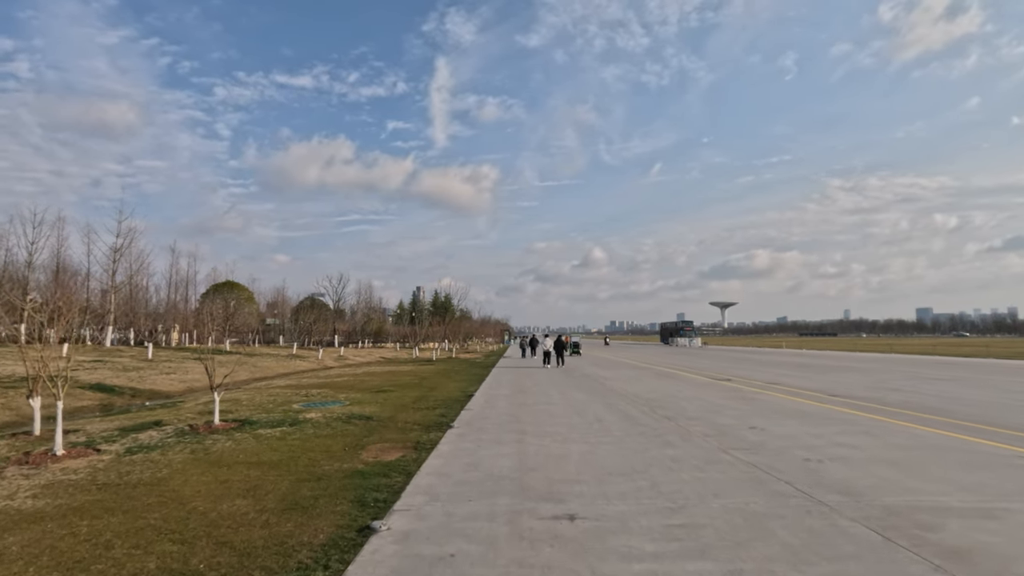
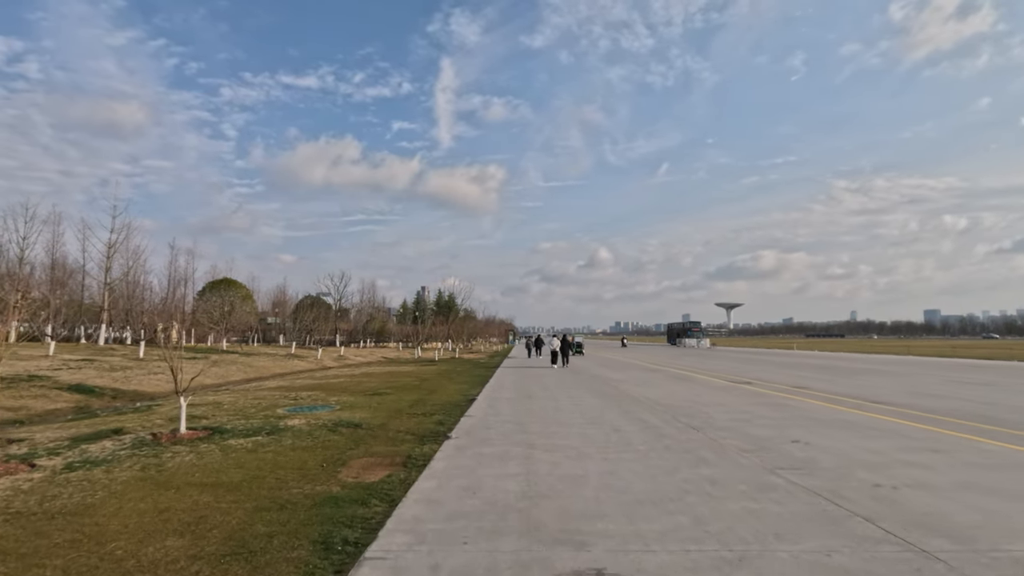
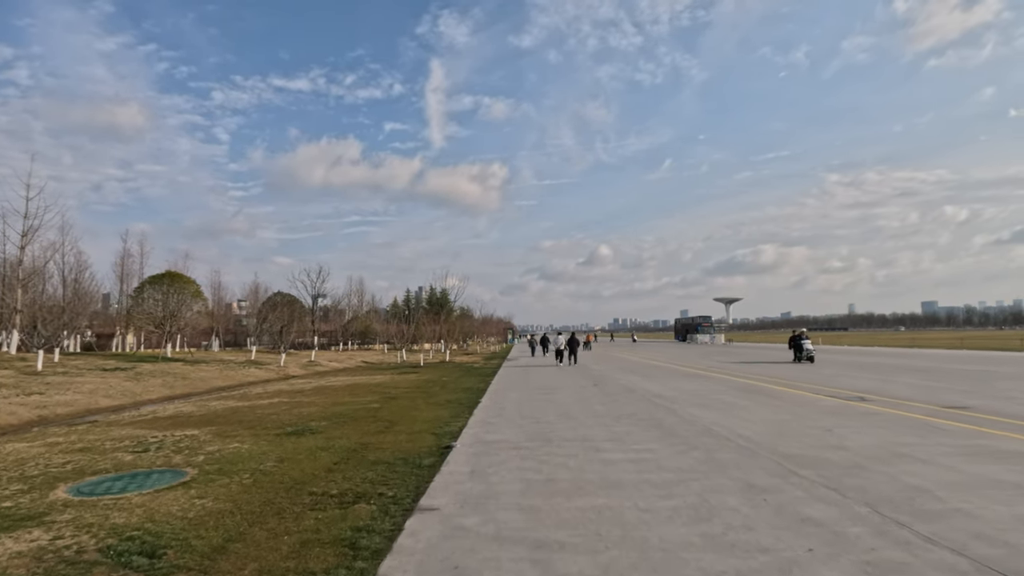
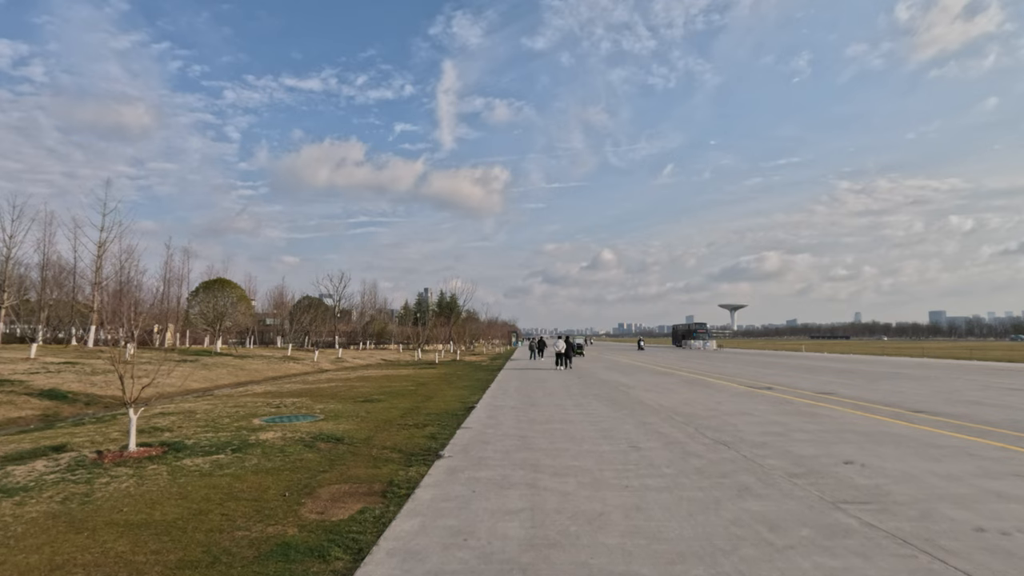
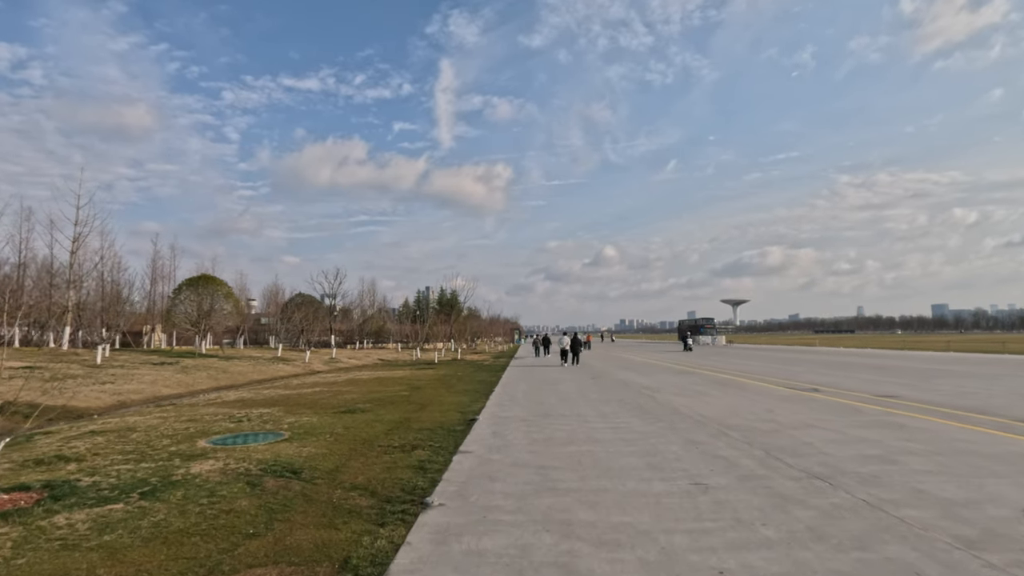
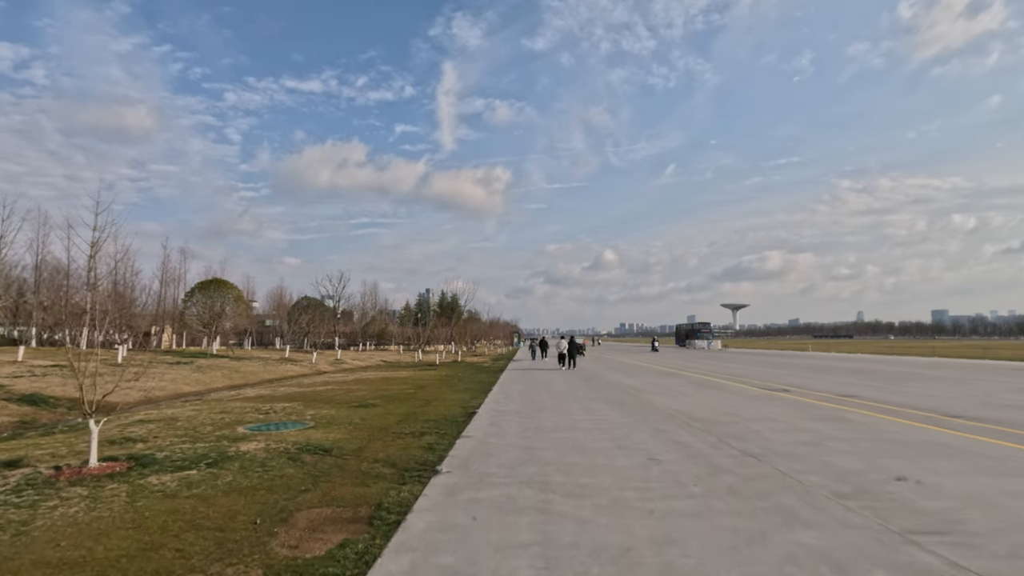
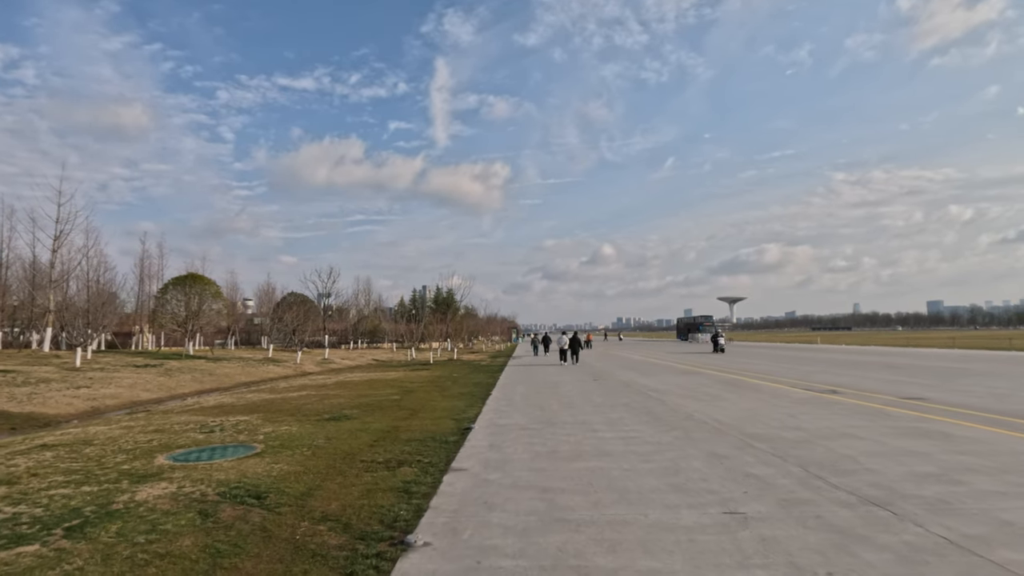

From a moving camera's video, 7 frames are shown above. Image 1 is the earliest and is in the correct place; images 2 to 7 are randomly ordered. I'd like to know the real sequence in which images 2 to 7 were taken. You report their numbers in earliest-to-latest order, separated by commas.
2, 4, 6, 5, 7, 3
